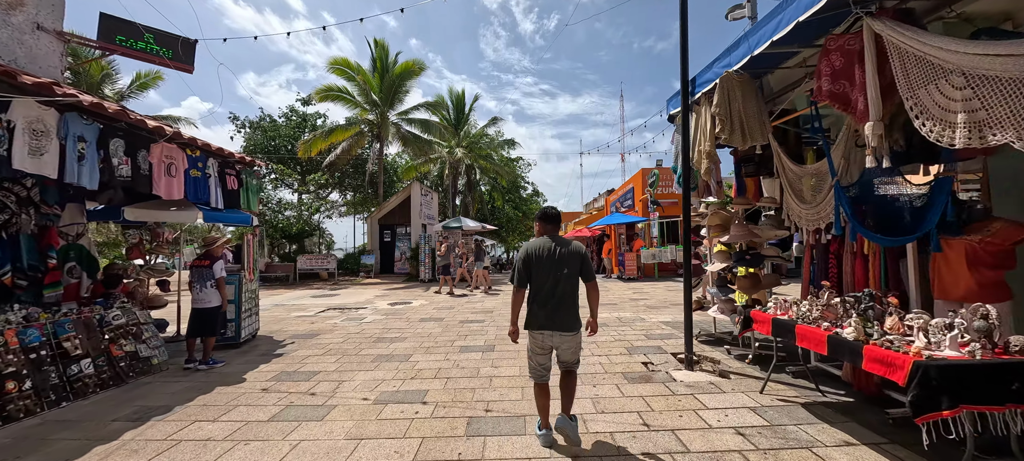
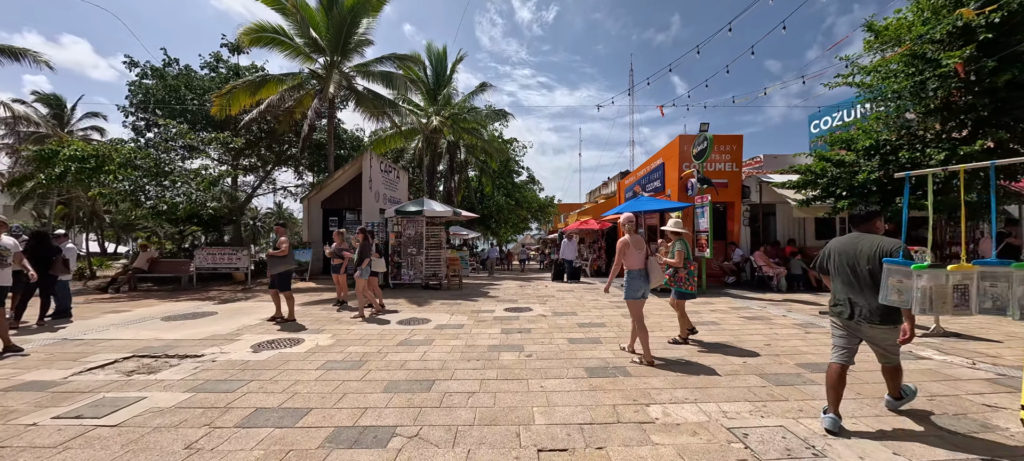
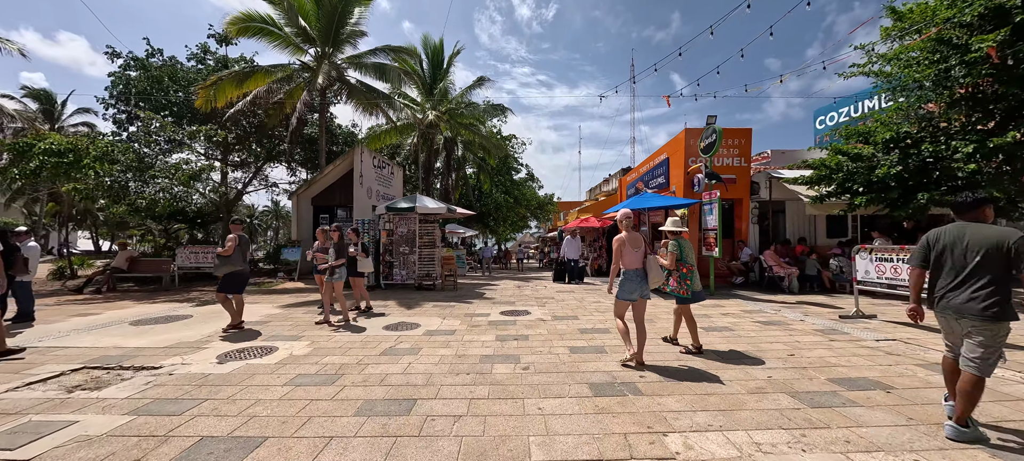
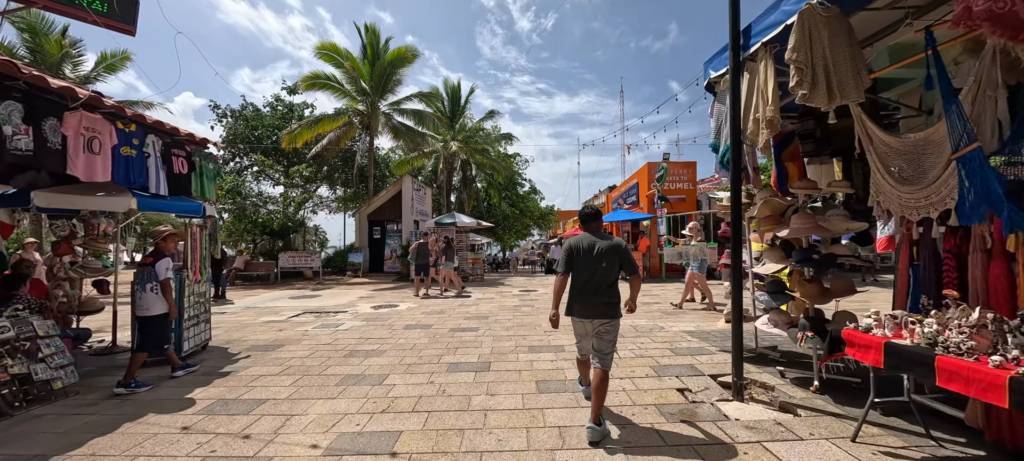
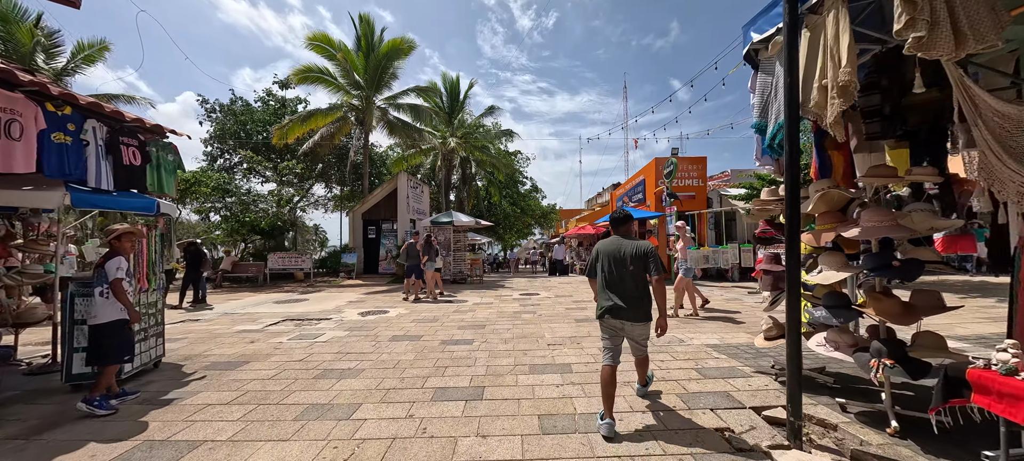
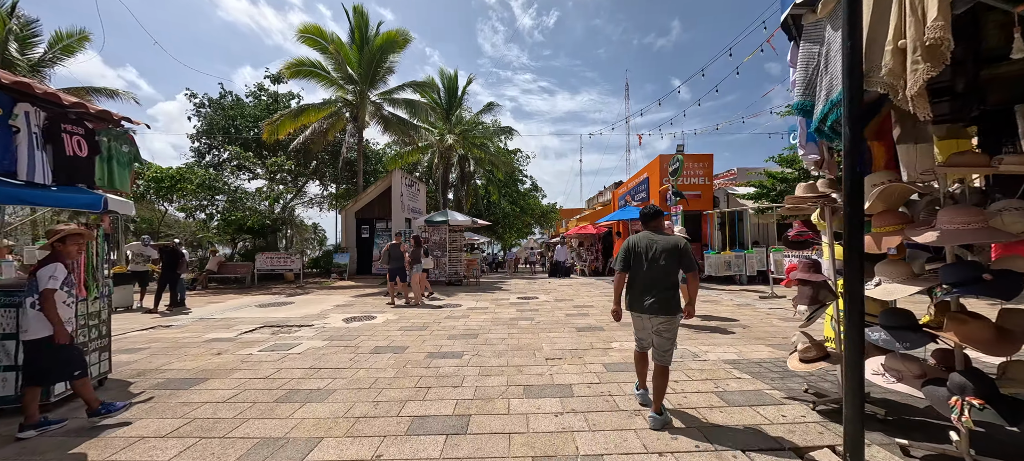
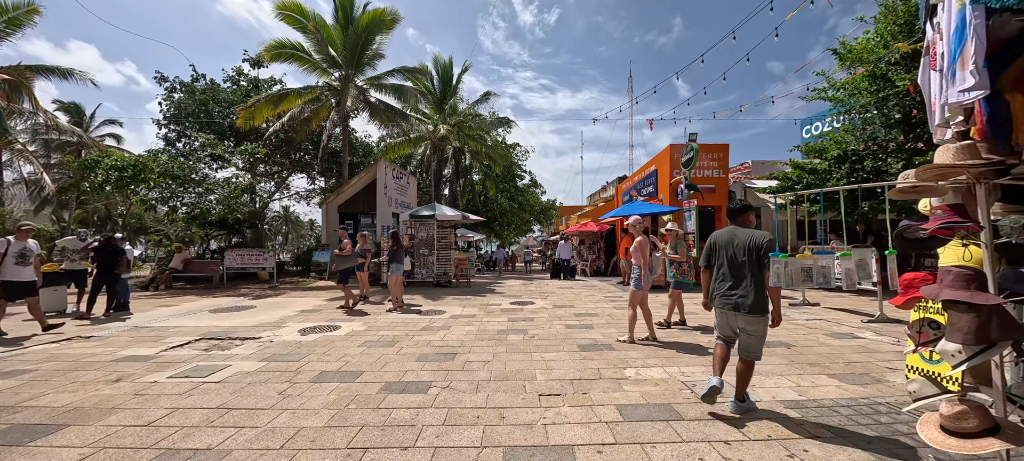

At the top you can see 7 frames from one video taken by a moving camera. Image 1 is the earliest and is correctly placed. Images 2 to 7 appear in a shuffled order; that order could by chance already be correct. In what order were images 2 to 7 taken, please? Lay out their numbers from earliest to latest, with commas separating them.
4, 5, 6, 7, 2, 3
